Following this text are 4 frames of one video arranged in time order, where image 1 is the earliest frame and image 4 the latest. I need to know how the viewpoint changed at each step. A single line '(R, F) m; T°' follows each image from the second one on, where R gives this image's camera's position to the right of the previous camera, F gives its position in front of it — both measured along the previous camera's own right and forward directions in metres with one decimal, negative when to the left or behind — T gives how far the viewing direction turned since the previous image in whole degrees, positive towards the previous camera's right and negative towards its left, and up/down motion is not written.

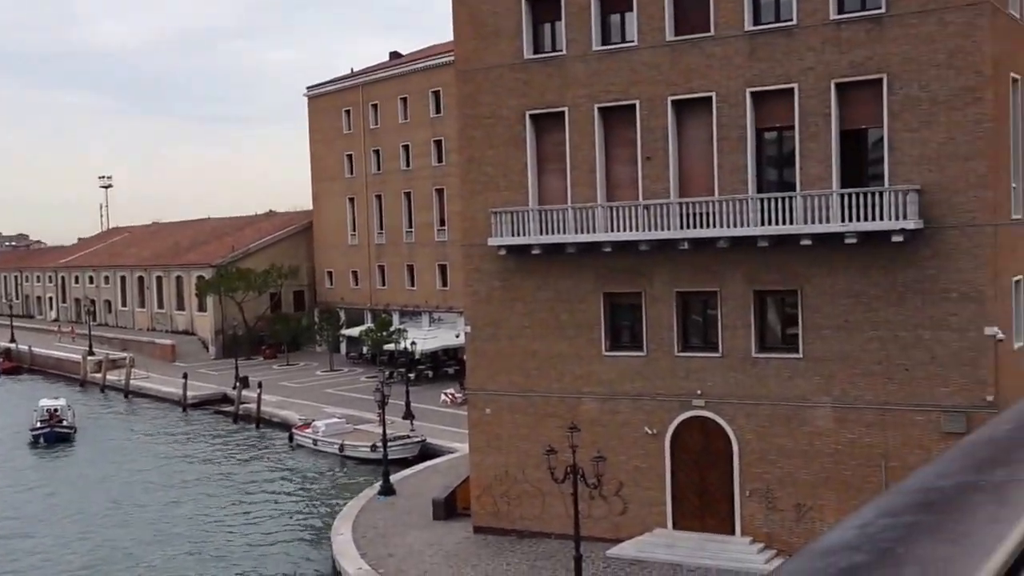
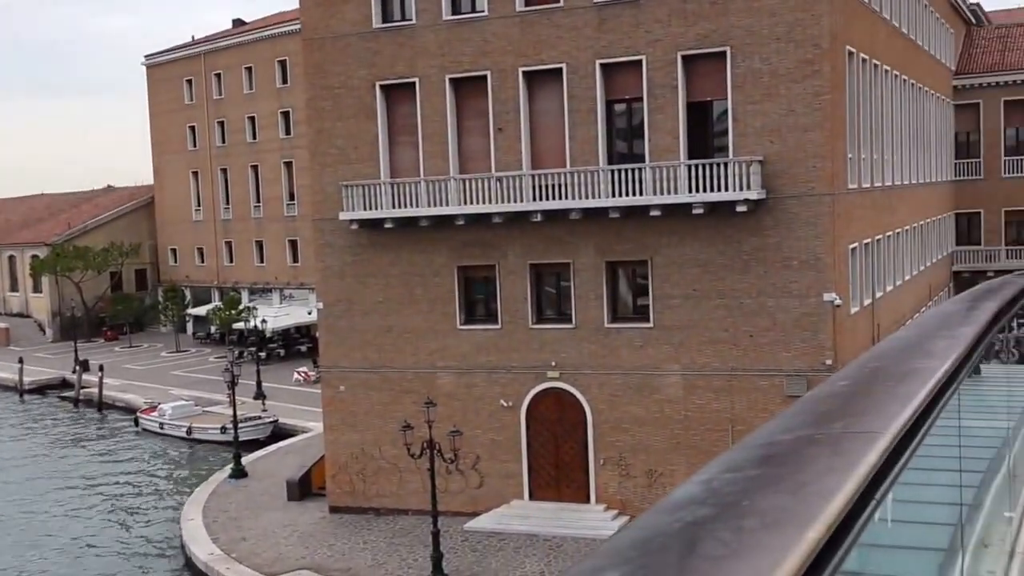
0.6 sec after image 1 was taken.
(+0.8, +0.2) m; +6°
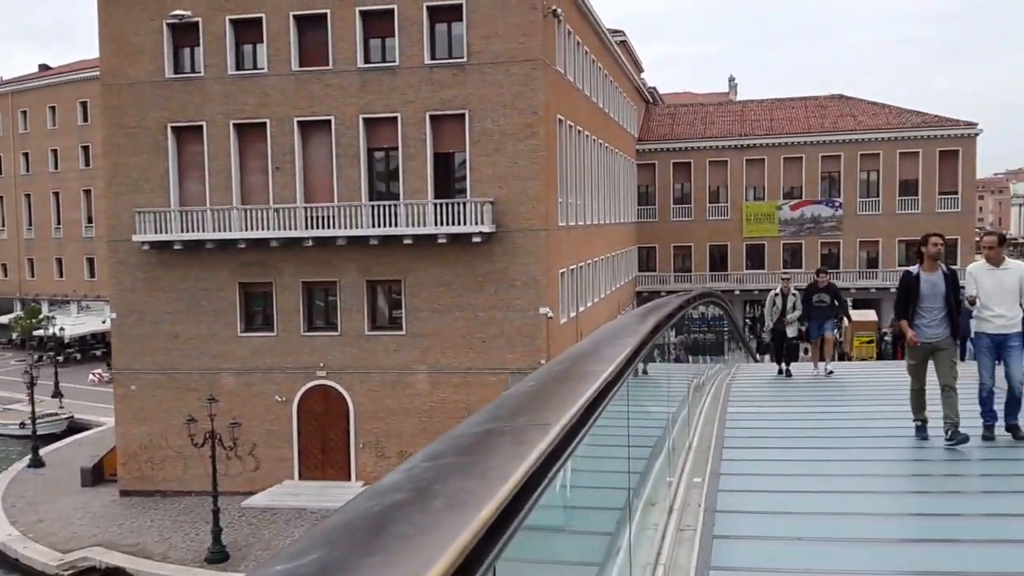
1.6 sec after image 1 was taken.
(+0.3, -4.5) m; +12°
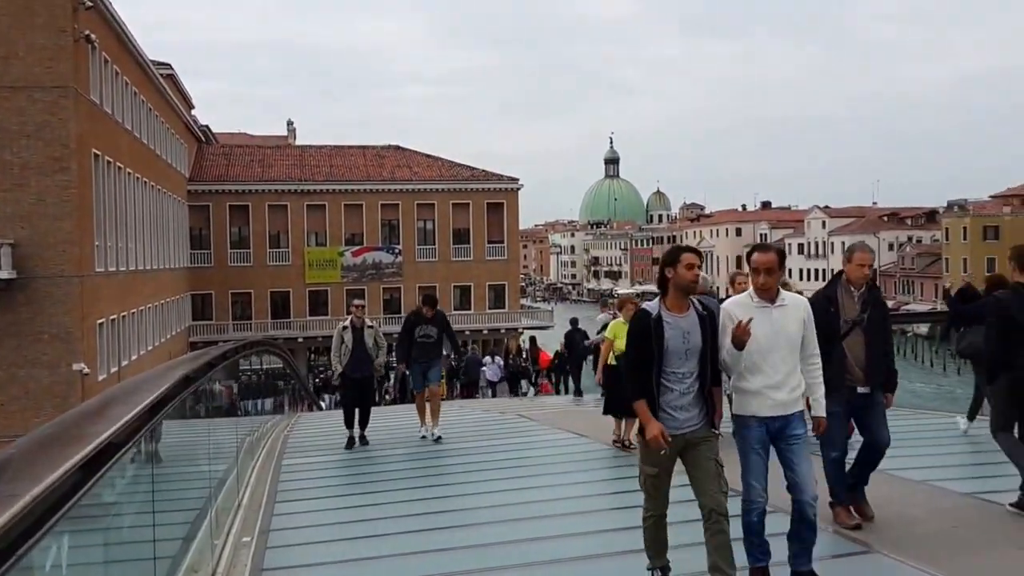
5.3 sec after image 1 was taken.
(+0.4, +0.7) m; +24°
